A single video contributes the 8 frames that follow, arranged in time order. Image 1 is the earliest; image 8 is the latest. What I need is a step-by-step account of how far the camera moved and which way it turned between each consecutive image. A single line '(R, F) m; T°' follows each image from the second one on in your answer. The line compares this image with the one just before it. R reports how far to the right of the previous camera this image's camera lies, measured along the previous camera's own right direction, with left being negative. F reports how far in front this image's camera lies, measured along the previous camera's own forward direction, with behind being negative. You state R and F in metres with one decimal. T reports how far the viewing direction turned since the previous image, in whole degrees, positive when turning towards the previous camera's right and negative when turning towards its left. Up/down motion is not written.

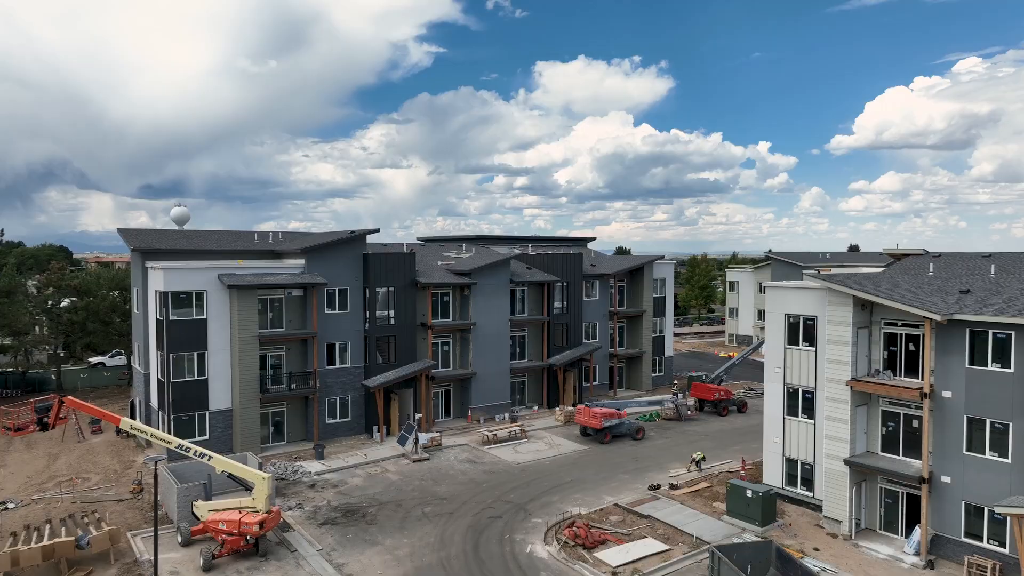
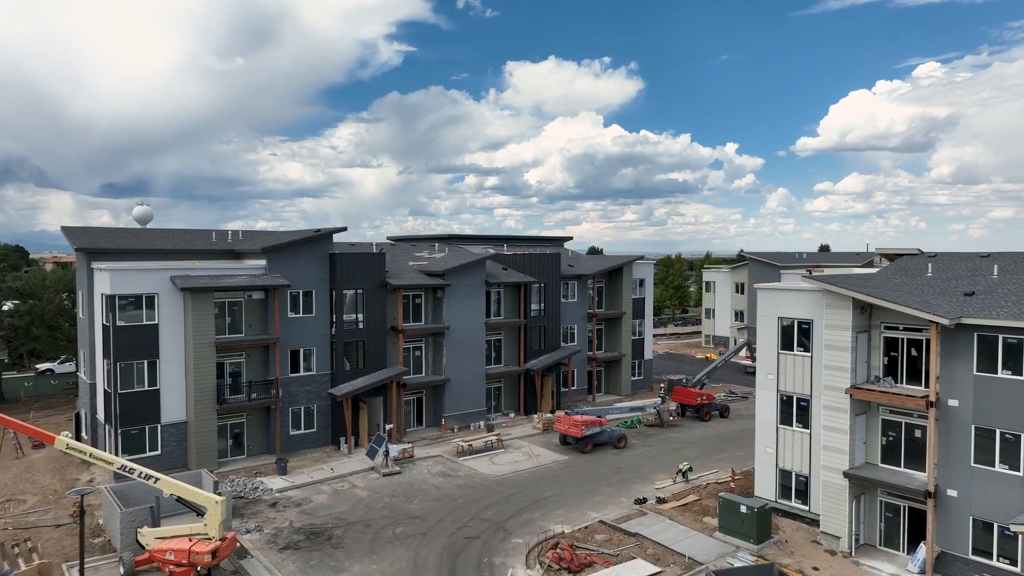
(-0.2, +1.8) m; +2°
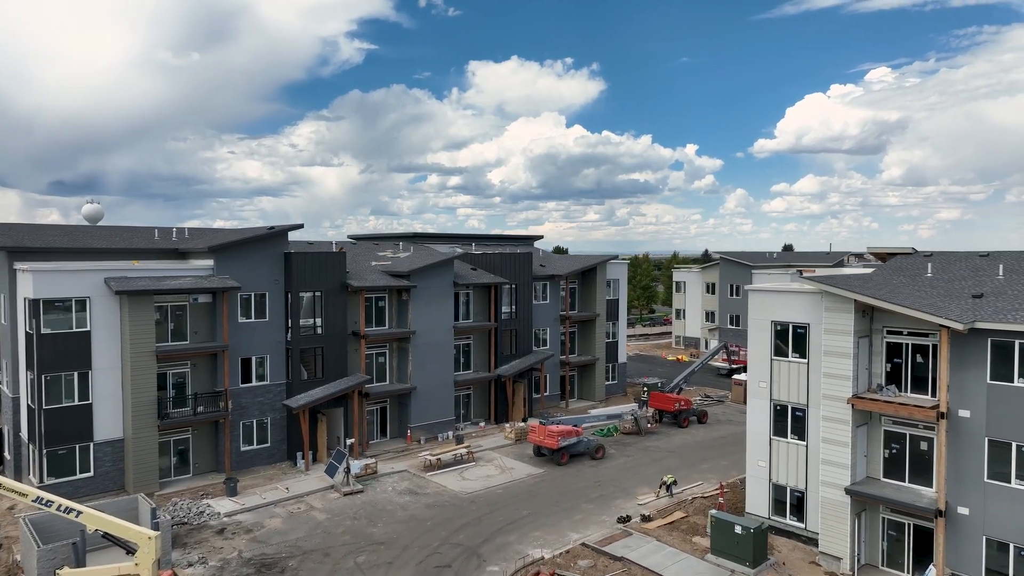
(-0.3, +2.1) m; +3°
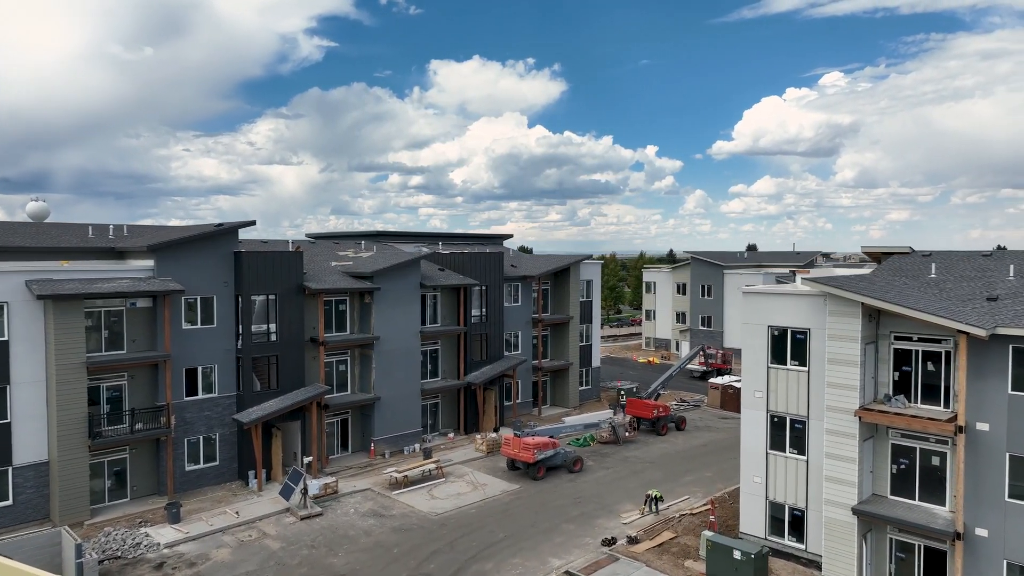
(-0.4, +2.1) m; +3°
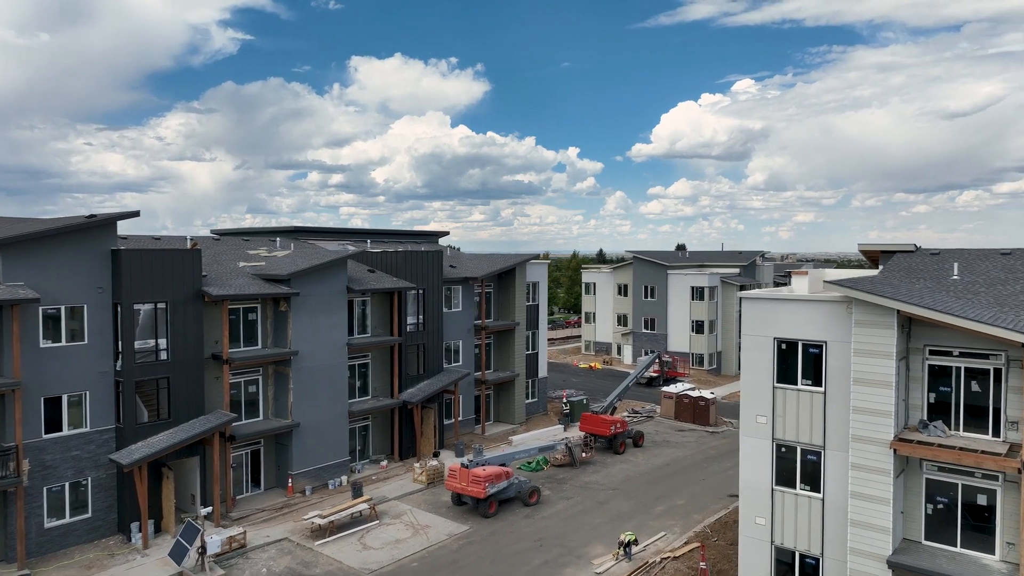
(-0.8, +4.3) m; +6°
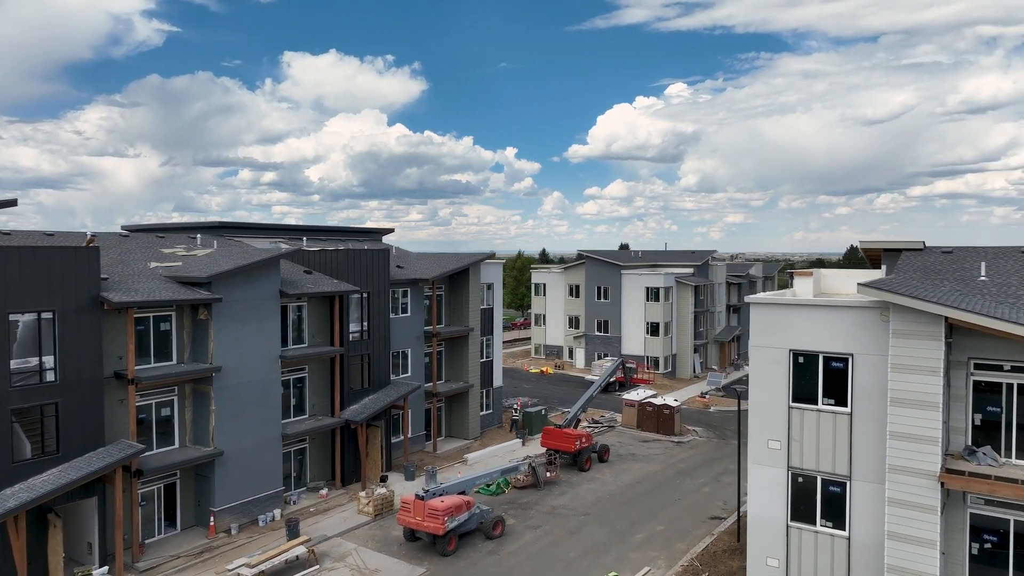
(-0.7, +3.1) m; +5°
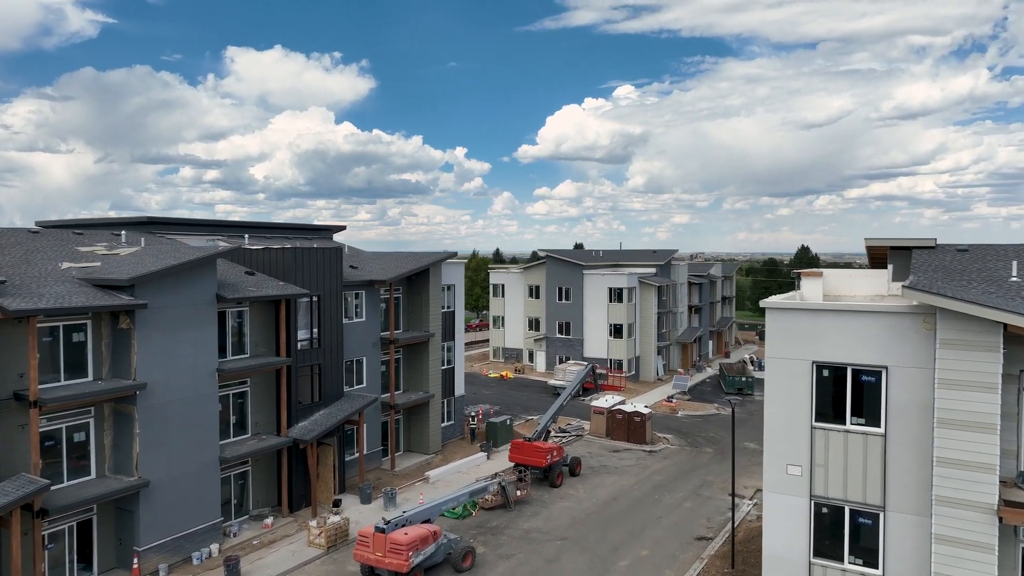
(-0.6, +2.4) m; +4°
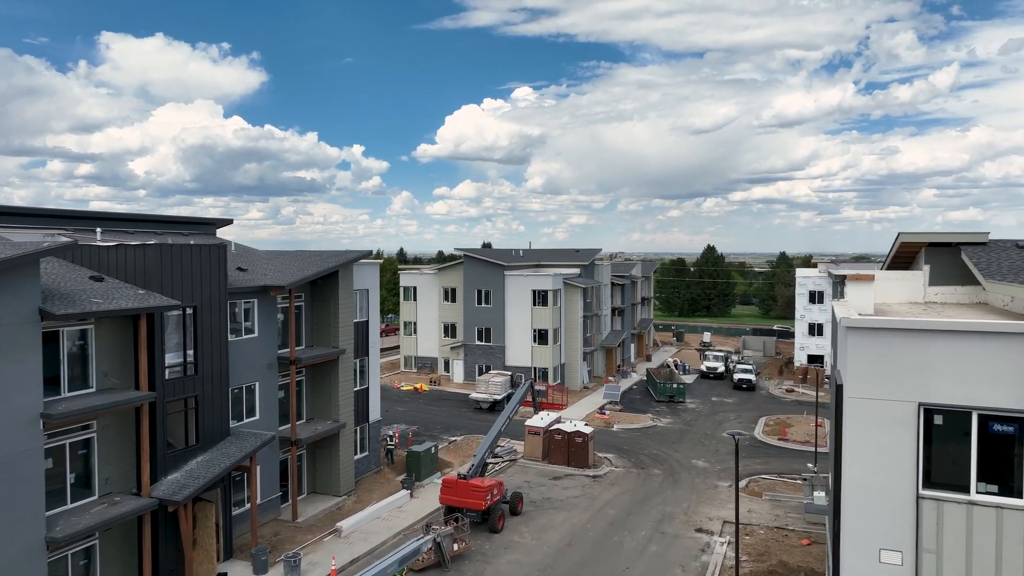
(-1.0, +4.8) m; +8°
